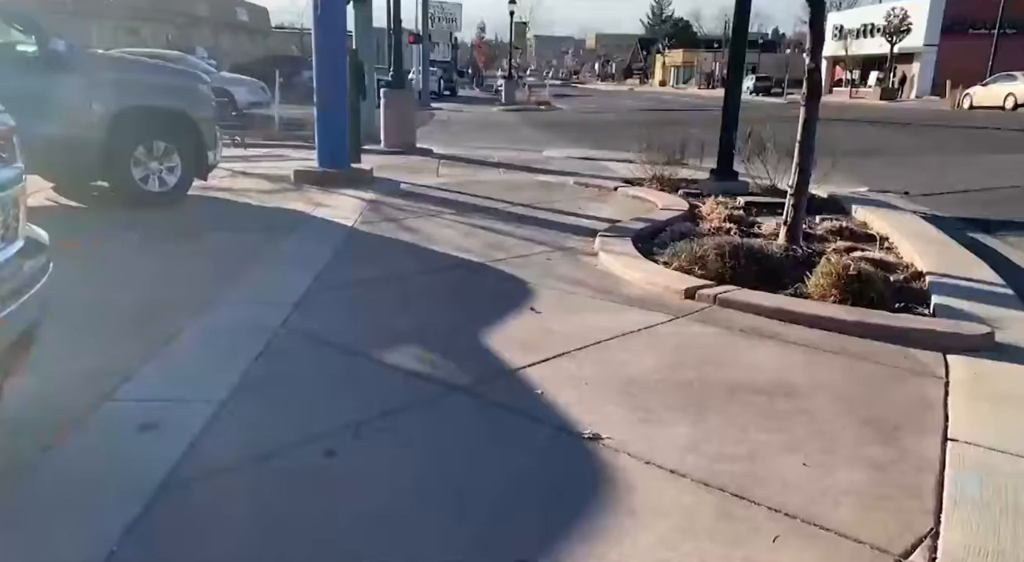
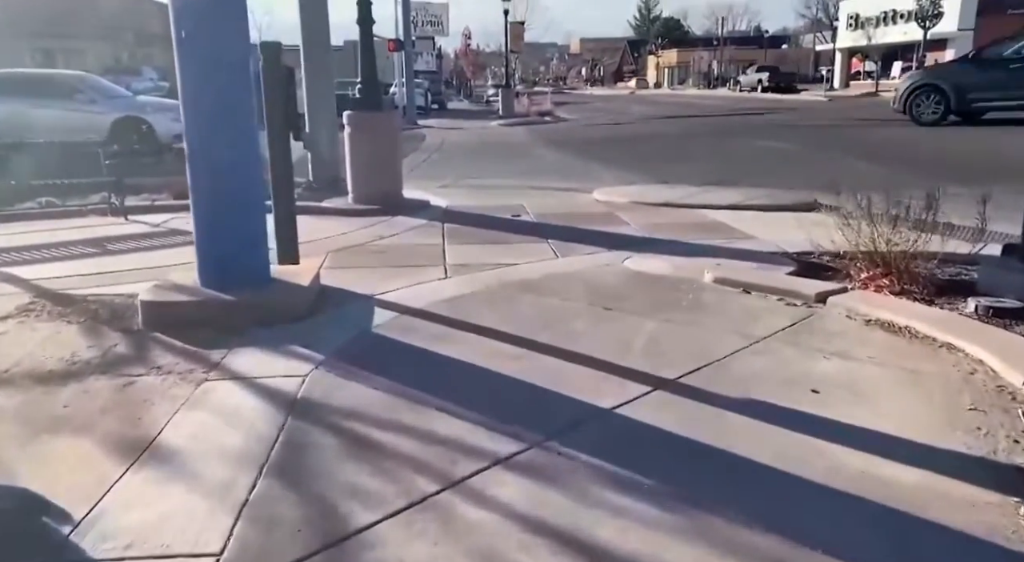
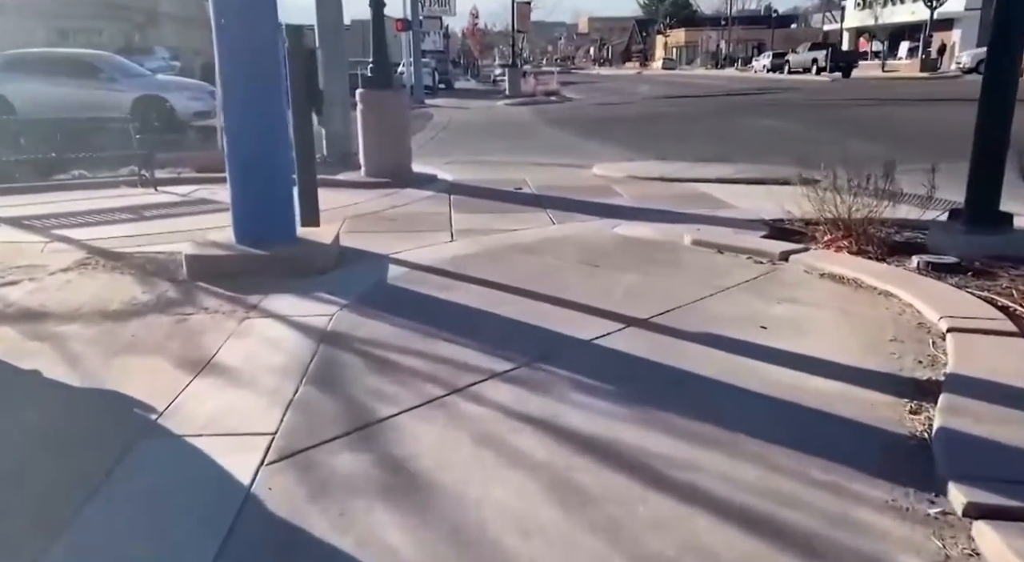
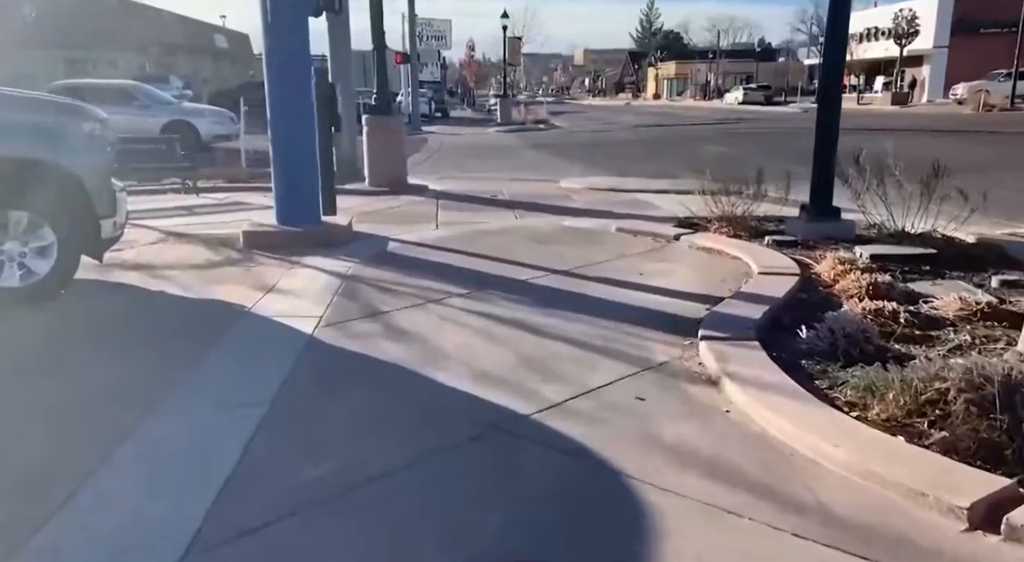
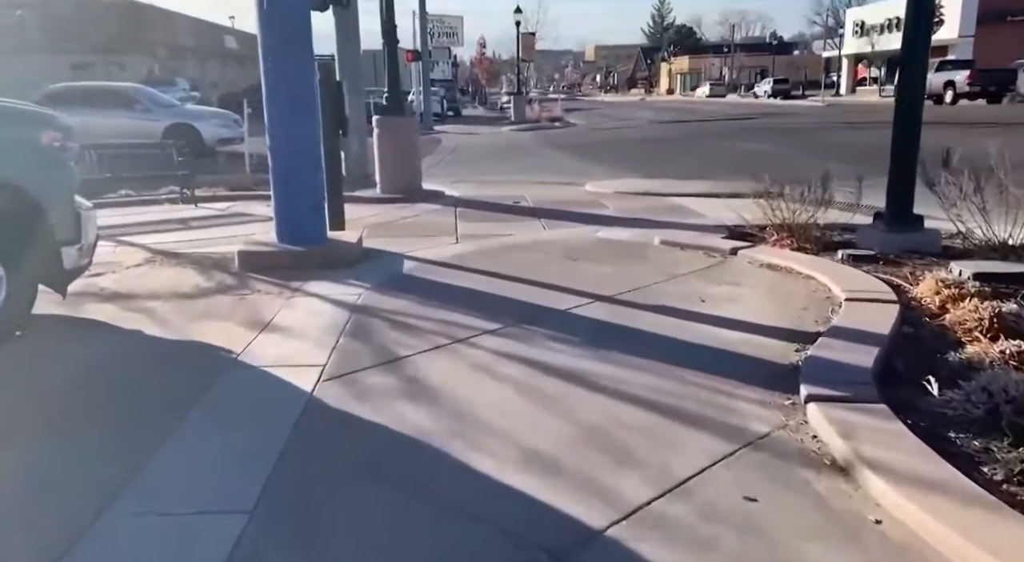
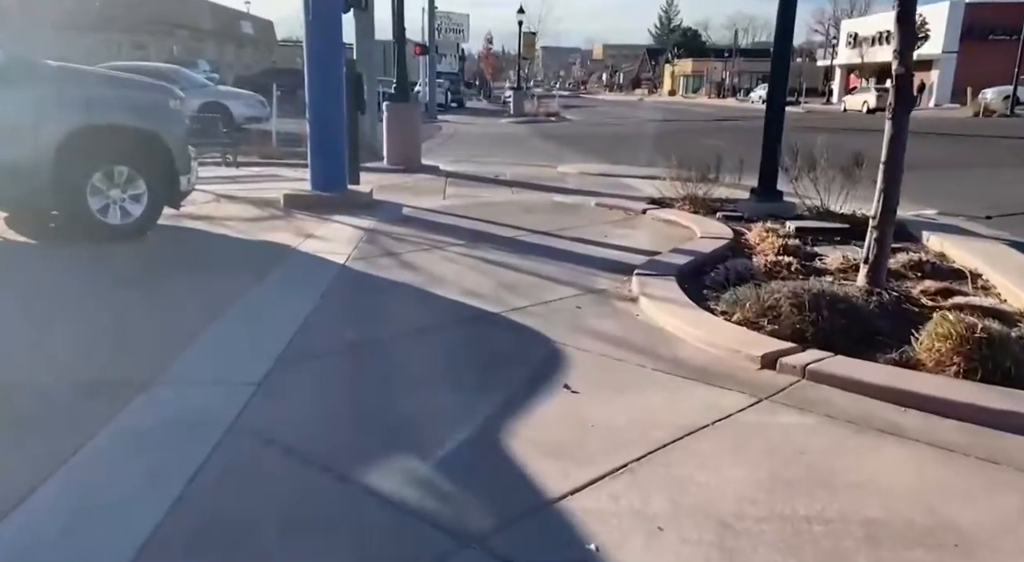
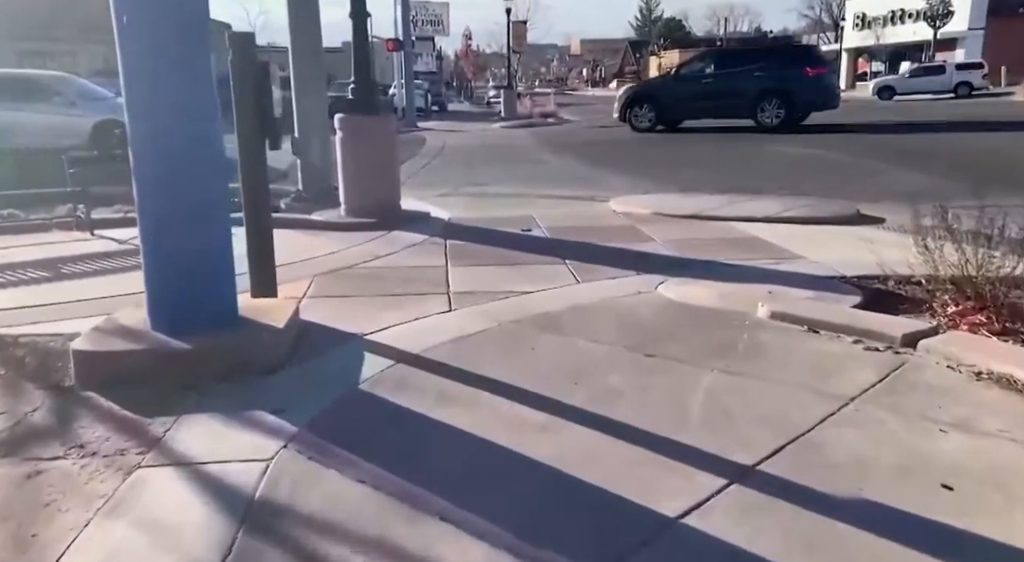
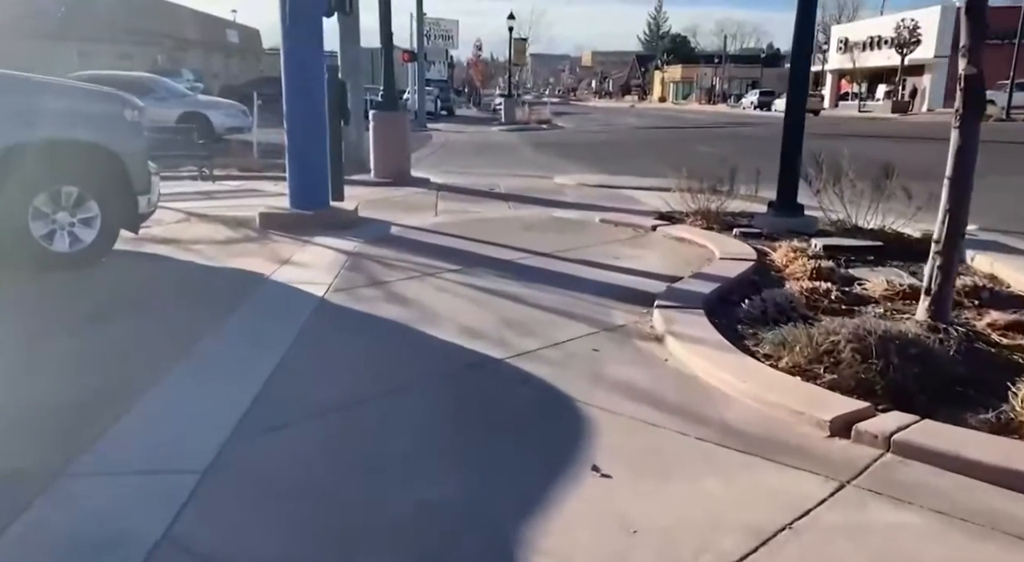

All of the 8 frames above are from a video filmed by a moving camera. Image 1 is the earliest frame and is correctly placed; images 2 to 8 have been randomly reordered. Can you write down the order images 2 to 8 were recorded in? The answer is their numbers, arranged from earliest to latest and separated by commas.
6, 8, 4, 5, 3, 2, 7
